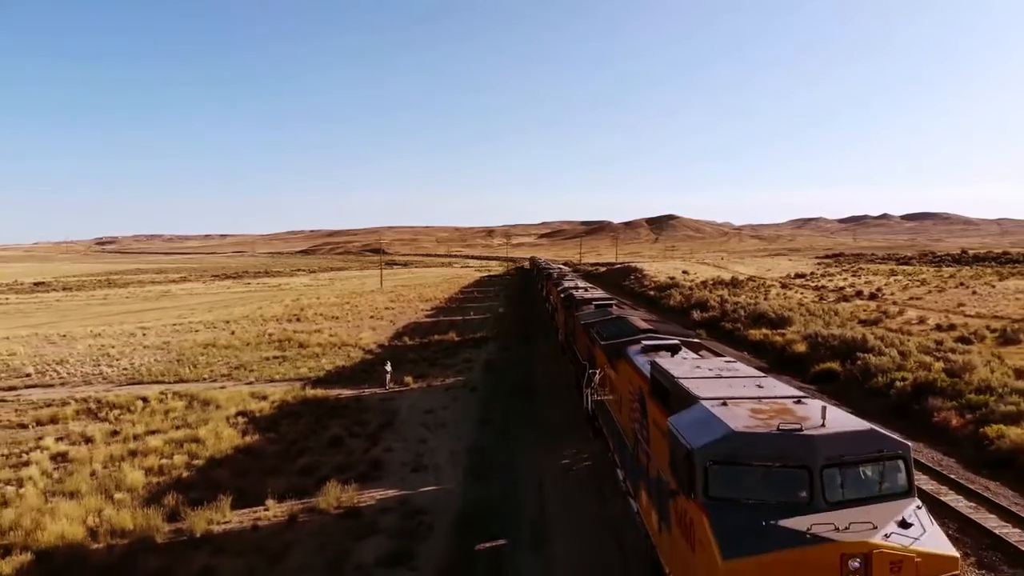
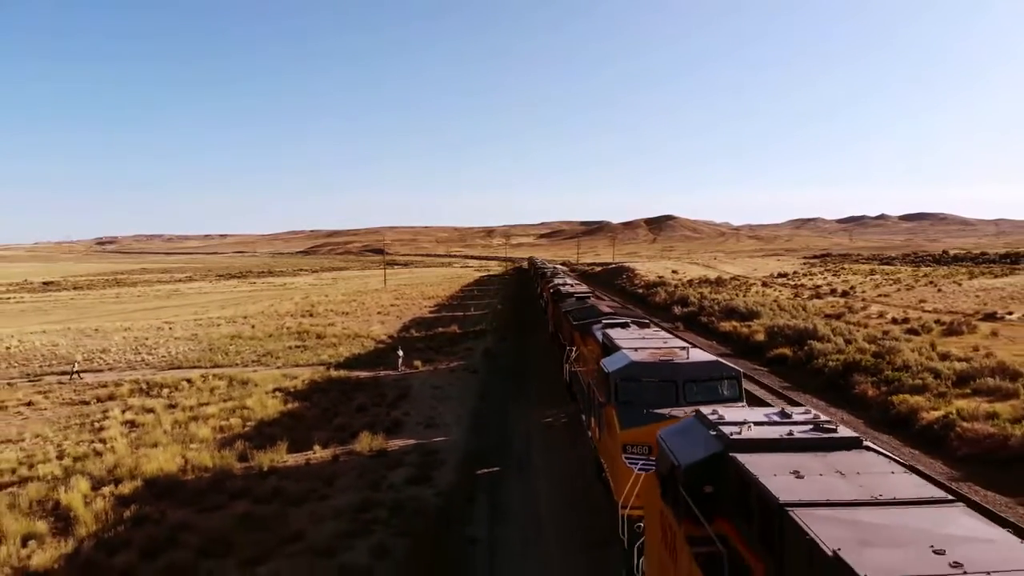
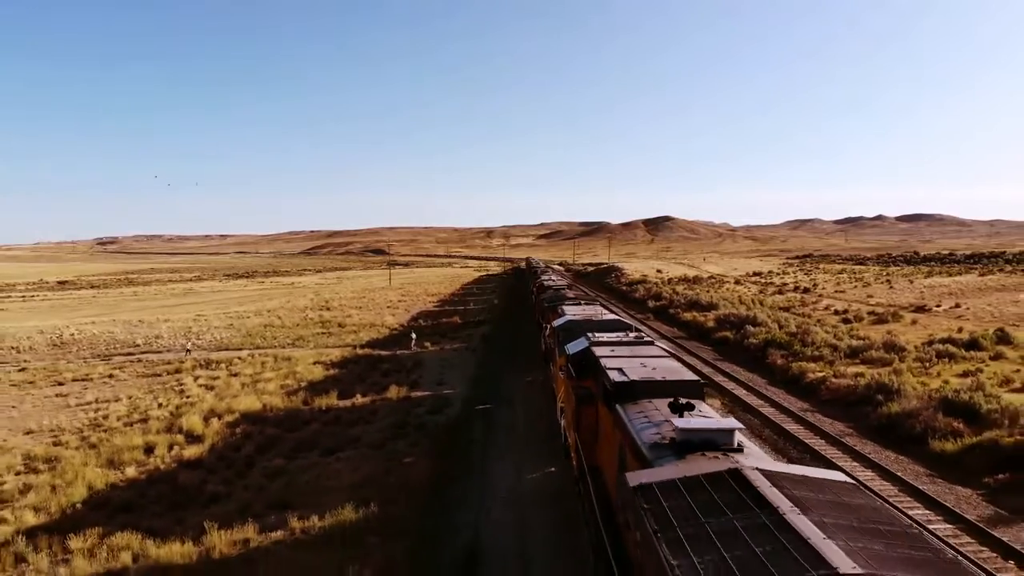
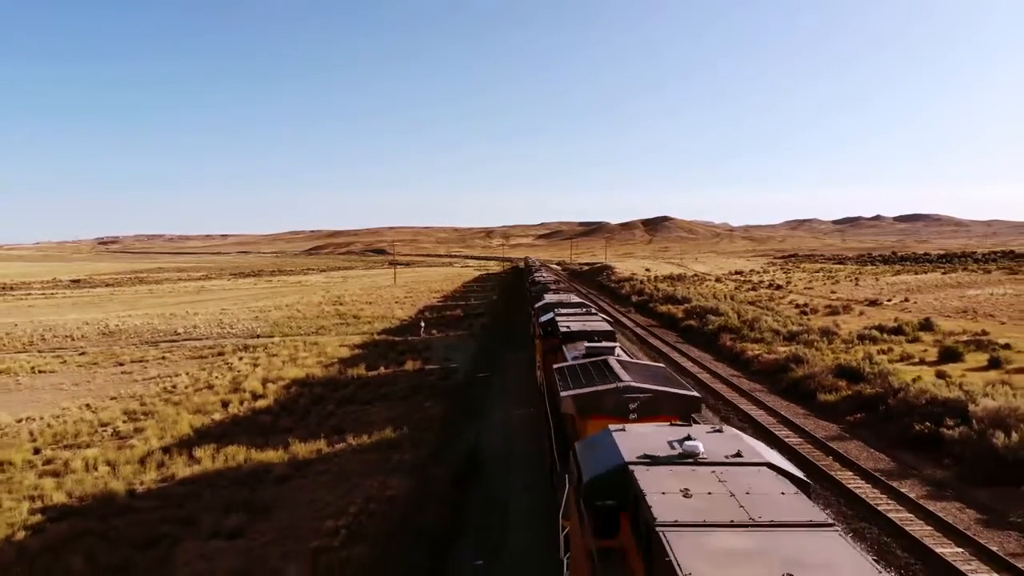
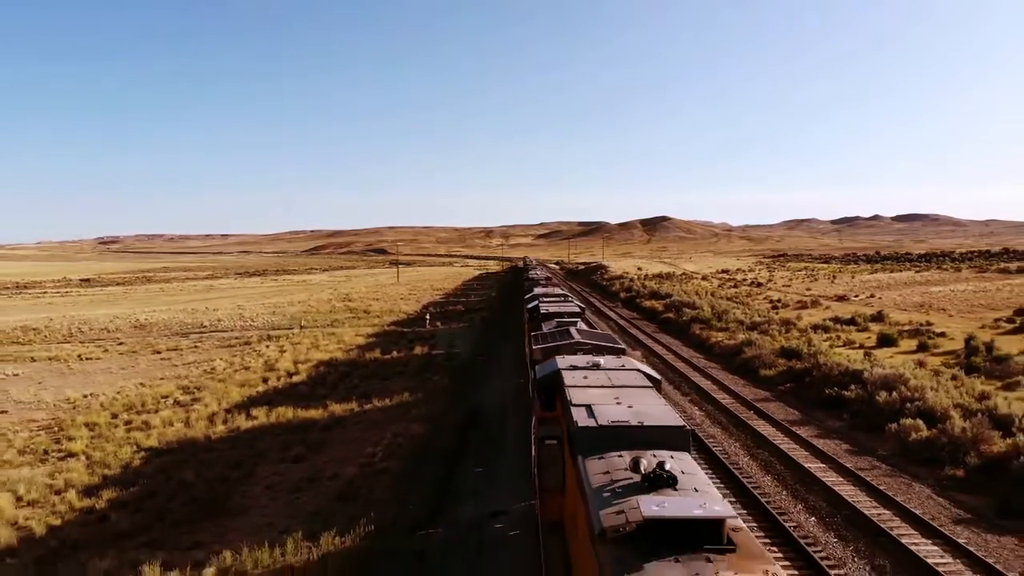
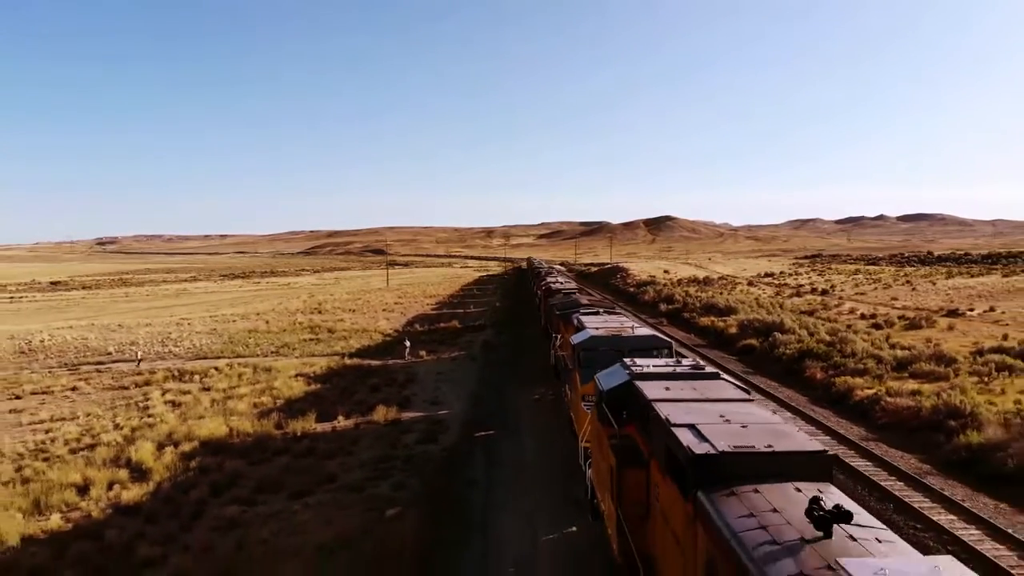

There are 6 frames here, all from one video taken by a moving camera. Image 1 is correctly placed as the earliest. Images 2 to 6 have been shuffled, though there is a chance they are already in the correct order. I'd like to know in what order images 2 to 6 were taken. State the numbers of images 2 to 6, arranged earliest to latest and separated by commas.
2, 6, 3, 4, 5
